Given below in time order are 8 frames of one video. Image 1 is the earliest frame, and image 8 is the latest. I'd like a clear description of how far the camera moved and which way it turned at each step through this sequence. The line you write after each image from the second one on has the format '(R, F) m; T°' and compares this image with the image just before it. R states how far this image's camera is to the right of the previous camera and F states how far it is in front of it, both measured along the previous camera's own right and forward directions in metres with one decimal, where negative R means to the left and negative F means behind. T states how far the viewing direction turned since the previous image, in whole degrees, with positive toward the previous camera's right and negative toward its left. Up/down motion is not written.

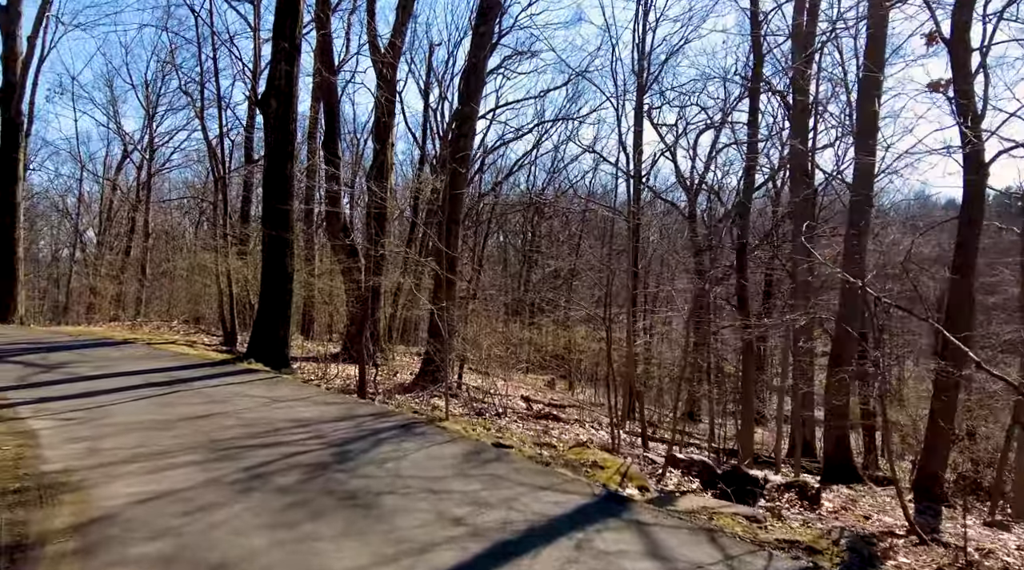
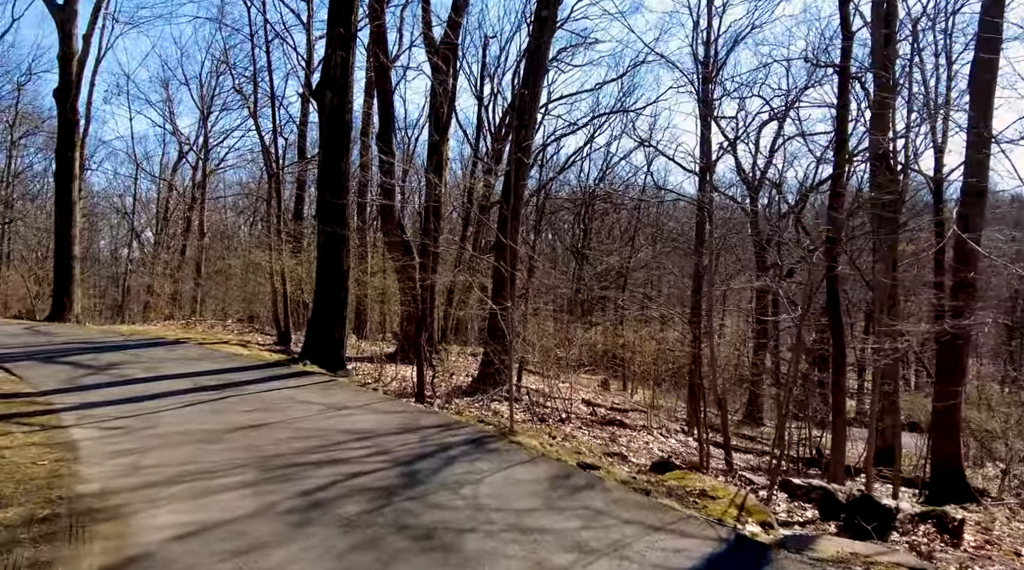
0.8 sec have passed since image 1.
(-0.3, +0.7) m; -4°
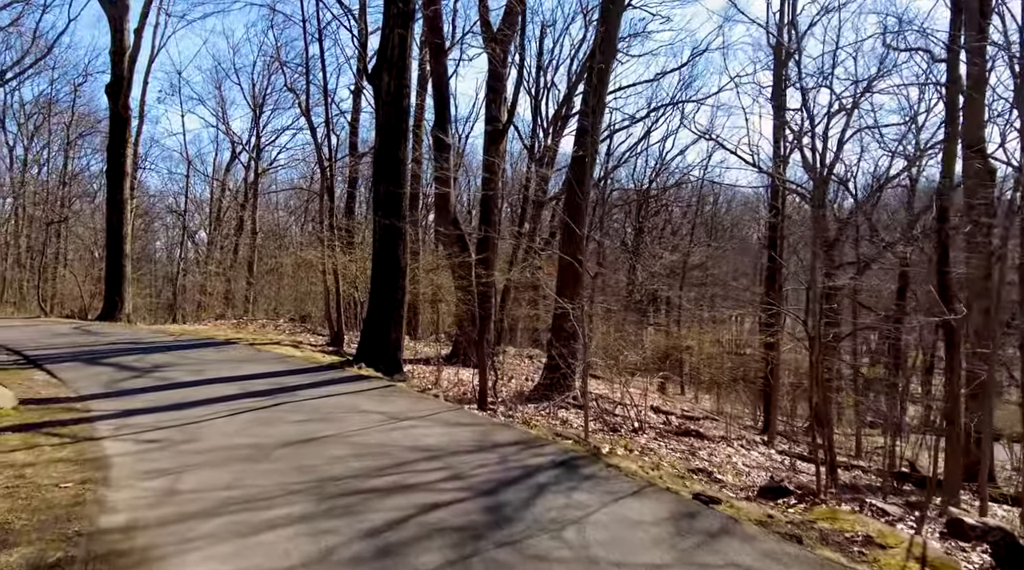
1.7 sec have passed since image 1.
(-0.3, +0.9) m; -3°
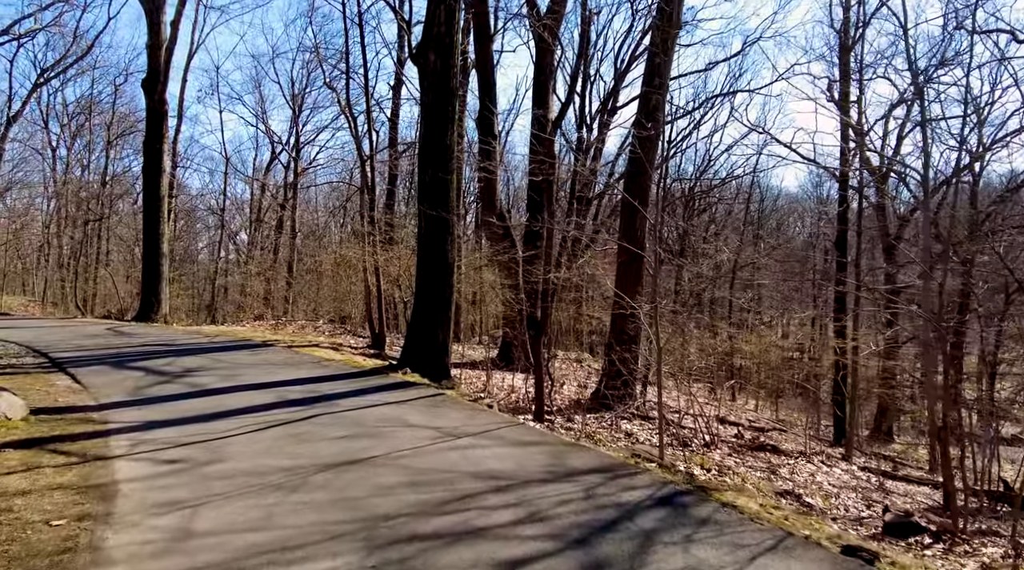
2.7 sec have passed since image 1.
(-0.3, +0.9) m; -3°
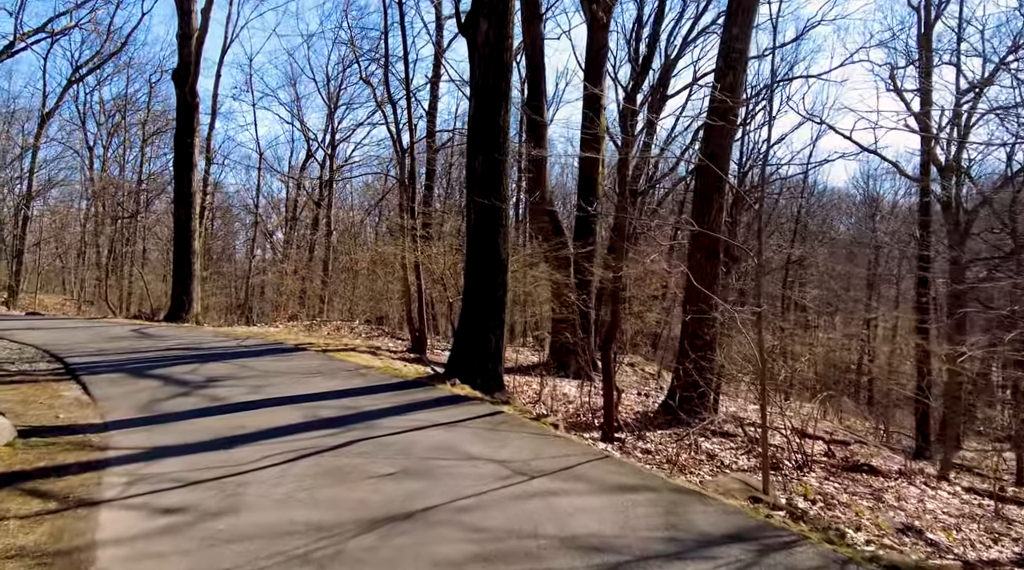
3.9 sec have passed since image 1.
(-0.3, +1.1) m; -3°
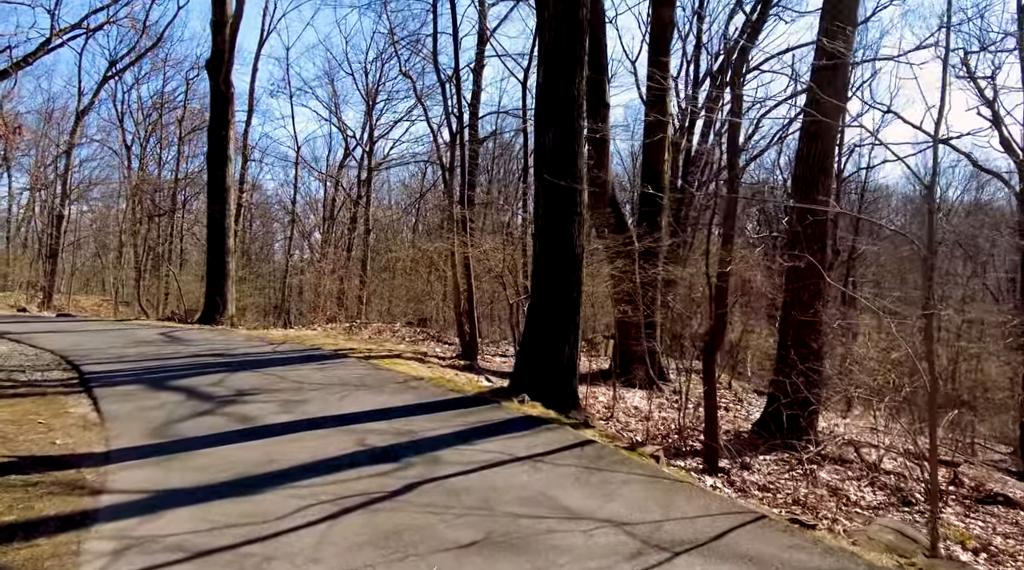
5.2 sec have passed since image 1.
(-0.4, +1.2) m; -3°
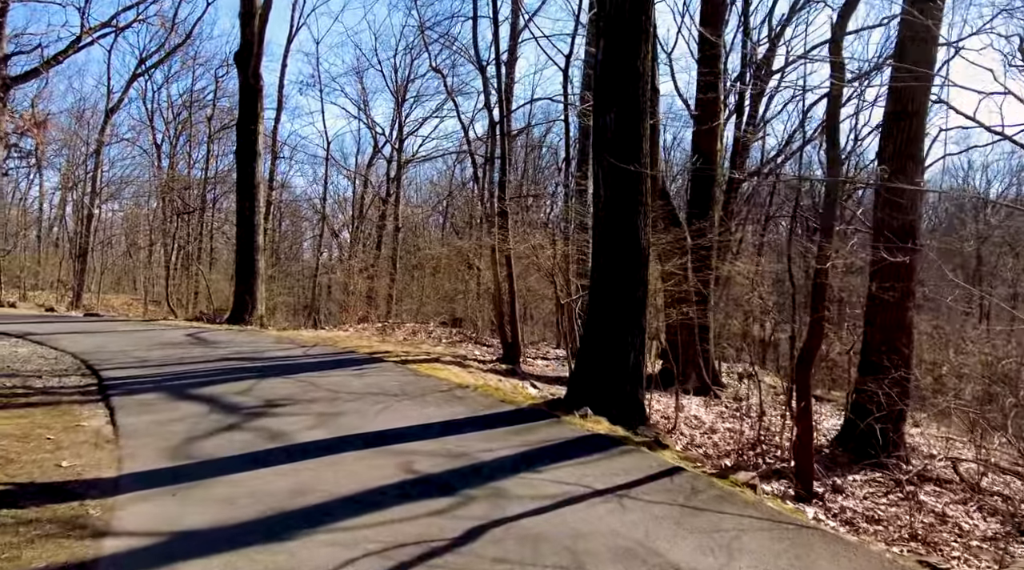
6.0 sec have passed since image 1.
(-0.3, +0.7) m; -2°
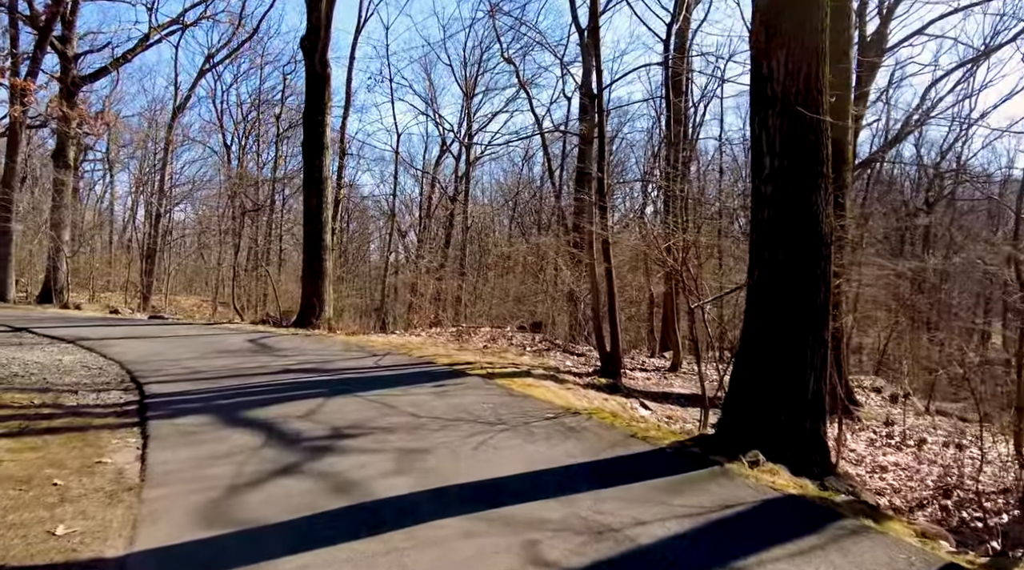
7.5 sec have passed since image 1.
(-0.5, +1.4) m; -5°
